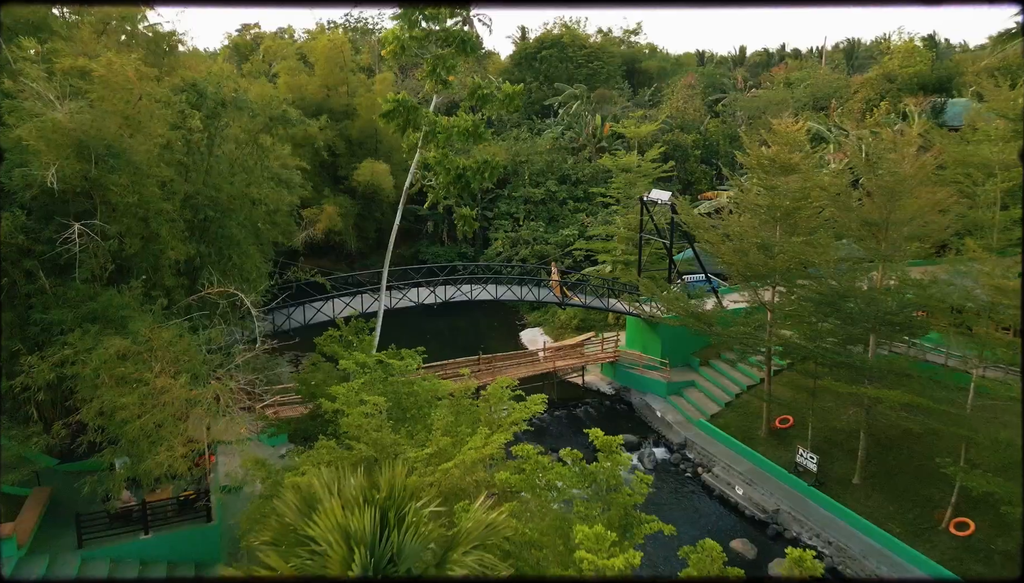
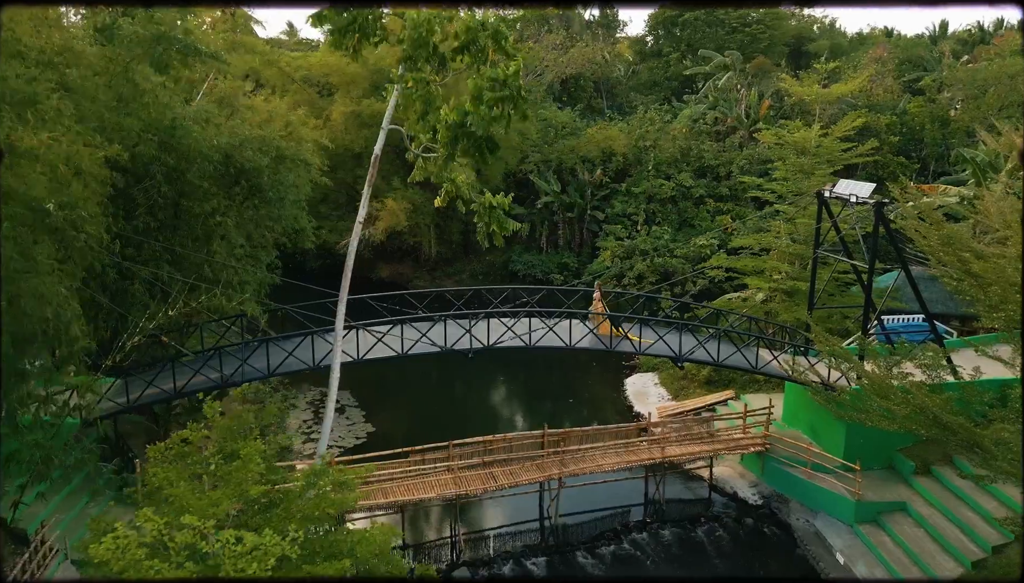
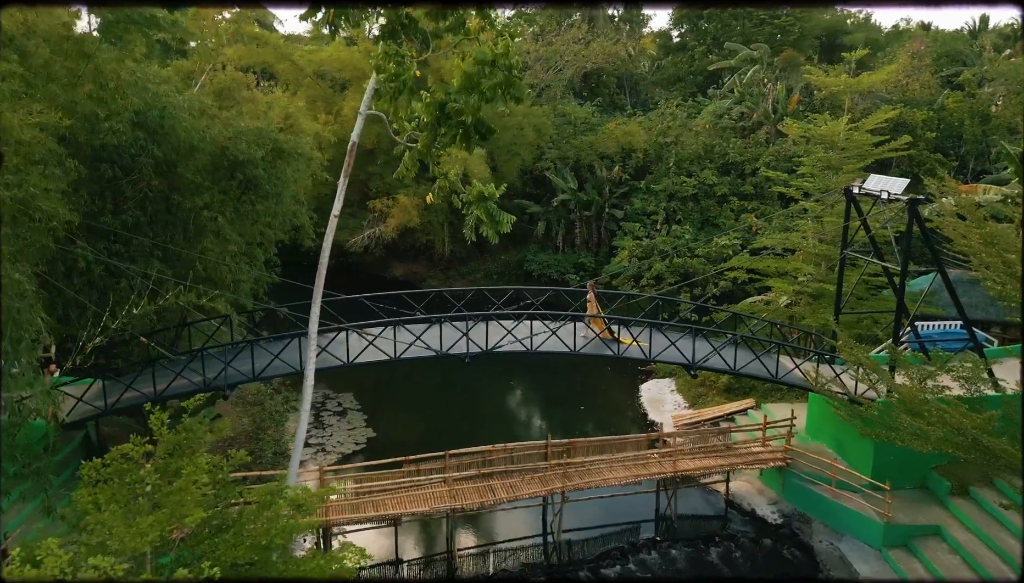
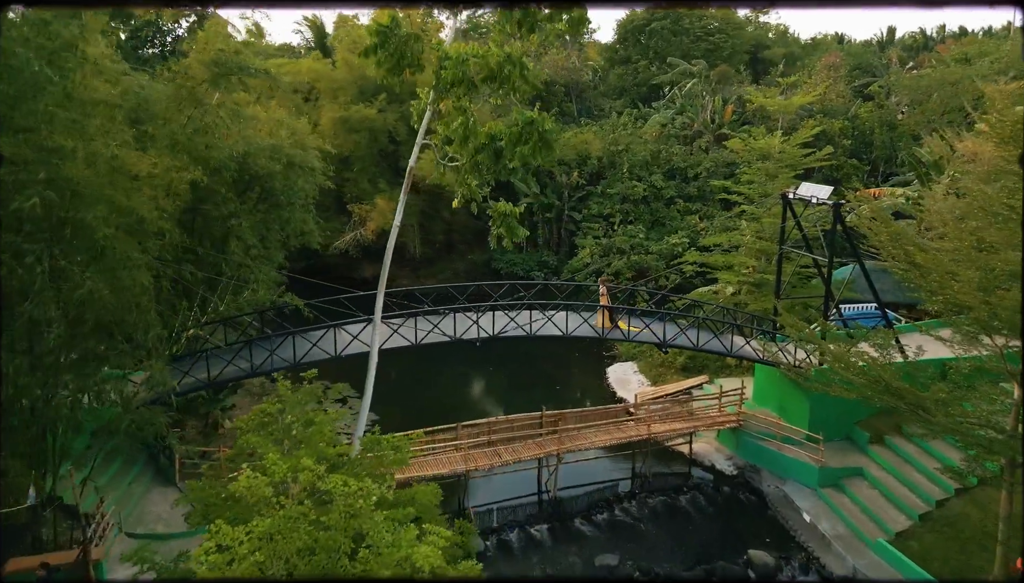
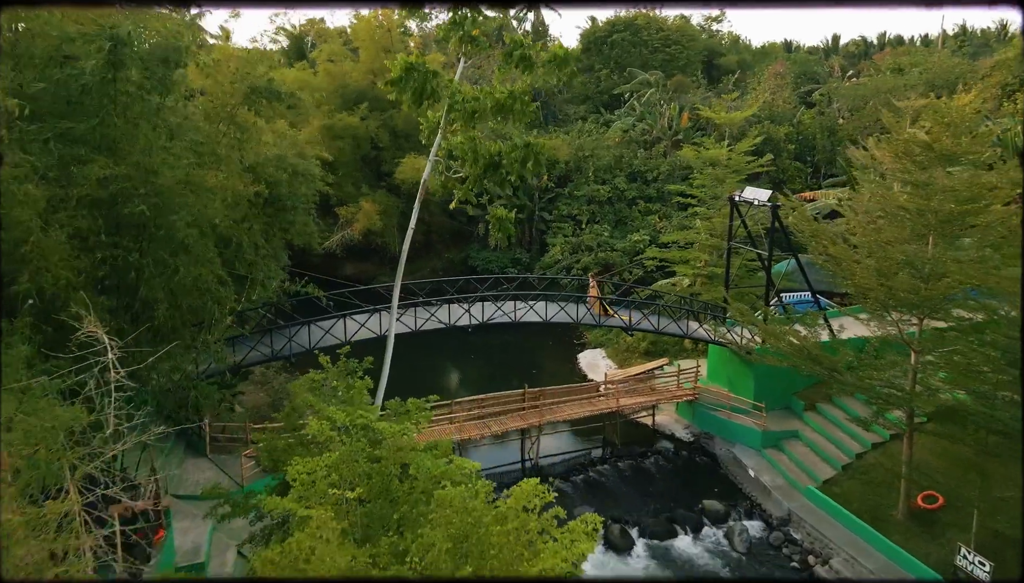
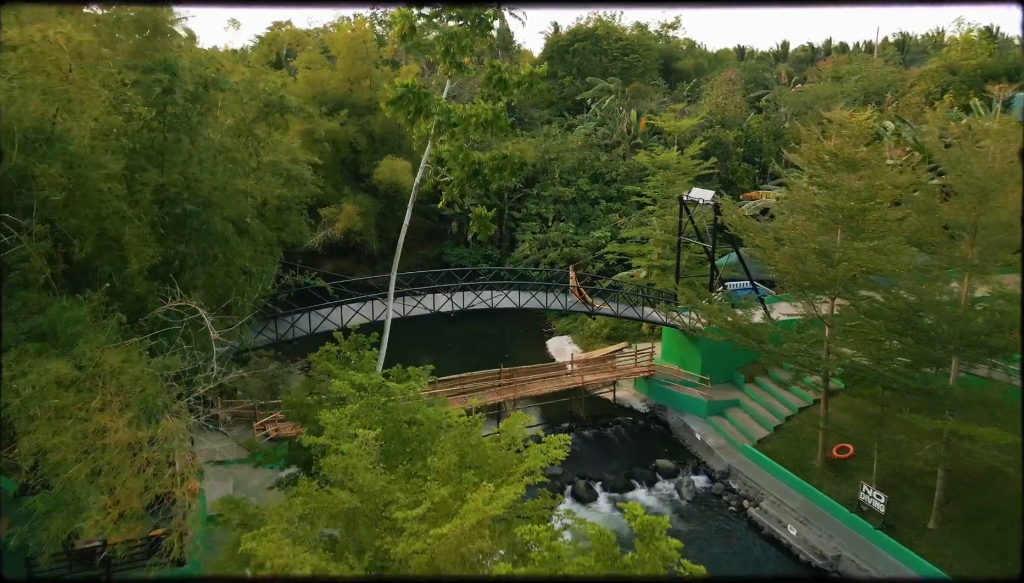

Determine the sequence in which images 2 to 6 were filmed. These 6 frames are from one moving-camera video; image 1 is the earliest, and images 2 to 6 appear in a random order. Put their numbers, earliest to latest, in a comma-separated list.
6, 5, 4, 2, 3
